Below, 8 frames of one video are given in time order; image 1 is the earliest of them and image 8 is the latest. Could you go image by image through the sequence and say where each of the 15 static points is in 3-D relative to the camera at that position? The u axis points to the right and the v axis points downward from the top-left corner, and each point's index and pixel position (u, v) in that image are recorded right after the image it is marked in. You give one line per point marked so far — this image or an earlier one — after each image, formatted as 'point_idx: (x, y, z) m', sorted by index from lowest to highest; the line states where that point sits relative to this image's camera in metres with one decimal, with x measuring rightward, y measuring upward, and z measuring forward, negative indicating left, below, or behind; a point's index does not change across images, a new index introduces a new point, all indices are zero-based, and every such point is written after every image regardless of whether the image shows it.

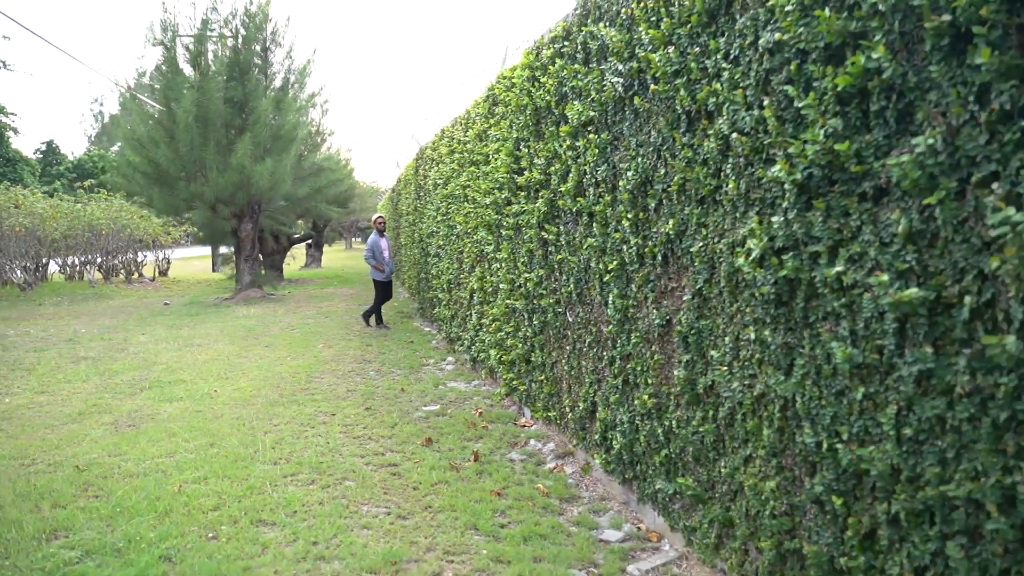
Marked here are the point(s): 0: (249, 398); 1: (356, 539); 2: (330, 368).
0: (-2.7, -1.1, +6.9) m
1: (-0.8, -1.3, +3.6) m
2: (-2.3, -1.0, +8.6) m
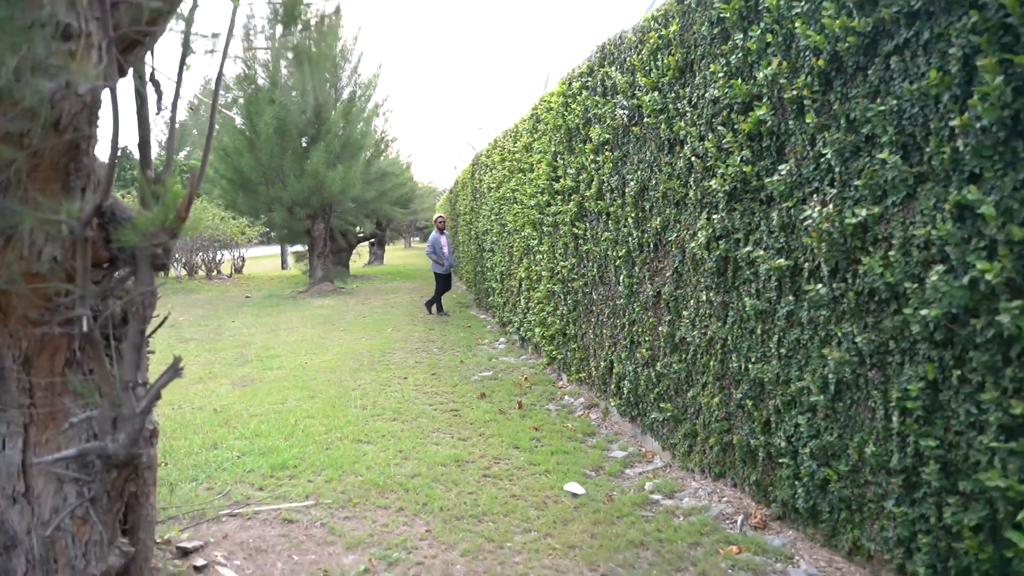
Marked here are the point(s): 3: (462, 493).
0: (-2.2, -1.0, +8.4) m
1: (-0.6, -1.2, +5.0) m
2: (-1.7, -0.9, +10.1) m
3: (-0.3, -1.2, +4.0) m
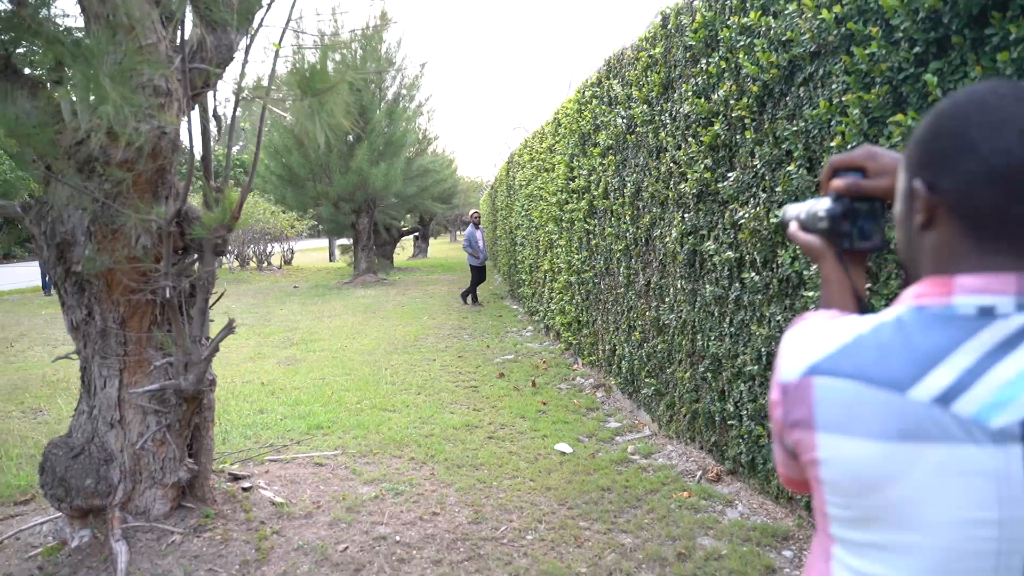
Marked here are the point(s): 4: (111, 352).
0: (-1.9, -0.8, +9.2) m
1: (-0.6, -1.1, +5.7) m
2: (-1.3, -0.7, +10.9) m
3: (-0.3, -1.1, +4.7) m
4: (-1.7, -0.3, +2.9) m
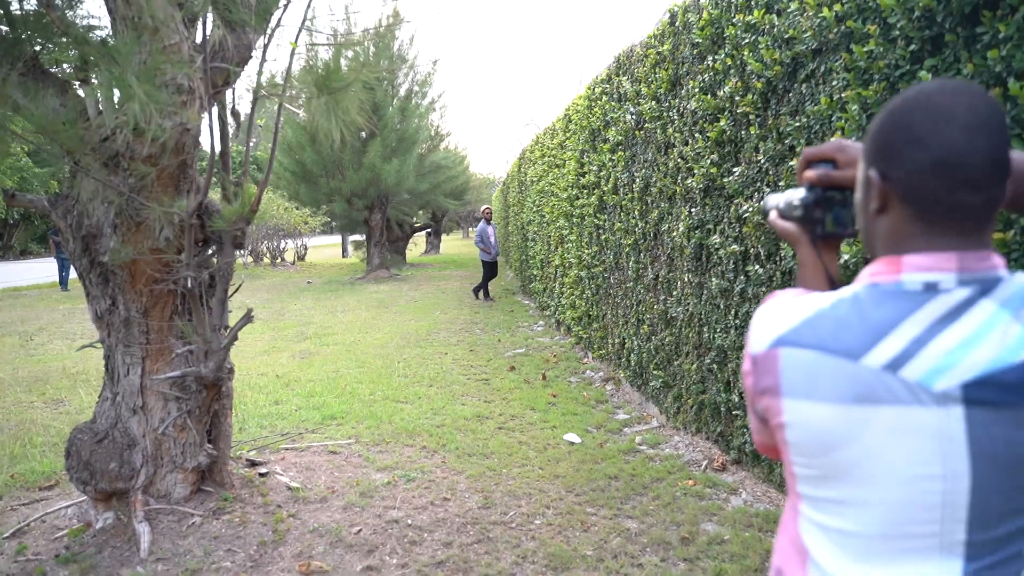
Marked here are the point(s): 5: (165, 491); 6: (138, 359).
0: (-1.8, -0.8, +9.3) m
1: (-0.5, -1.0, +5.8) m
2: (-1.1, -0.6, +11.0) m
3: (-0.3, -1.1, +4.8) m
4: (-1.7, -0.2, +3.0) m
5: (-1.6, -0.9, +3.1) m
6: (-1.7, -0.3, +3.0) m
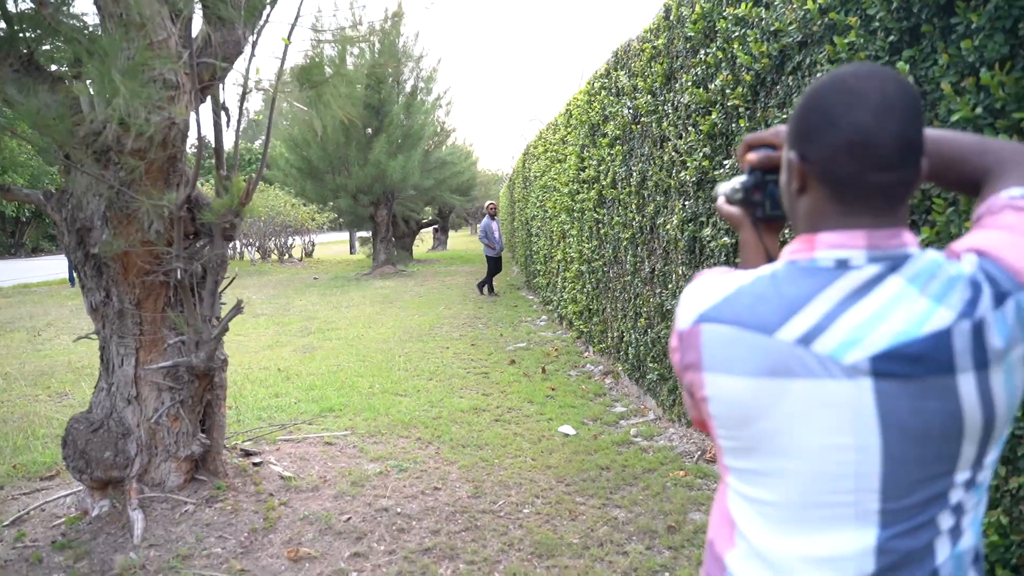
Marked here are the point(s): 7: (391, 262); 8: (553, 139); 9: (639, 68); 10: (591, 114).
0: (-1.7, -0.7, +9.4) m
1: (-0.5, -1.0, +5.8) m
2: (-1.0, -0.6, +11.0) m
3: (-0.3, -1.0, +4.8) m
4: (-1.7, -0.2, +3.0) m
5: (-1.7, -0.9, +3.2) m
6: (-1.7, -0.3, +3.0) m
7: (-3.5, +0.7, +19.4) m
8: (+0.7, +2.5, +11.3) m
9: (+1.1, +1.9, +5.8) m
10: (+0.9, +2.0, +7.9) m
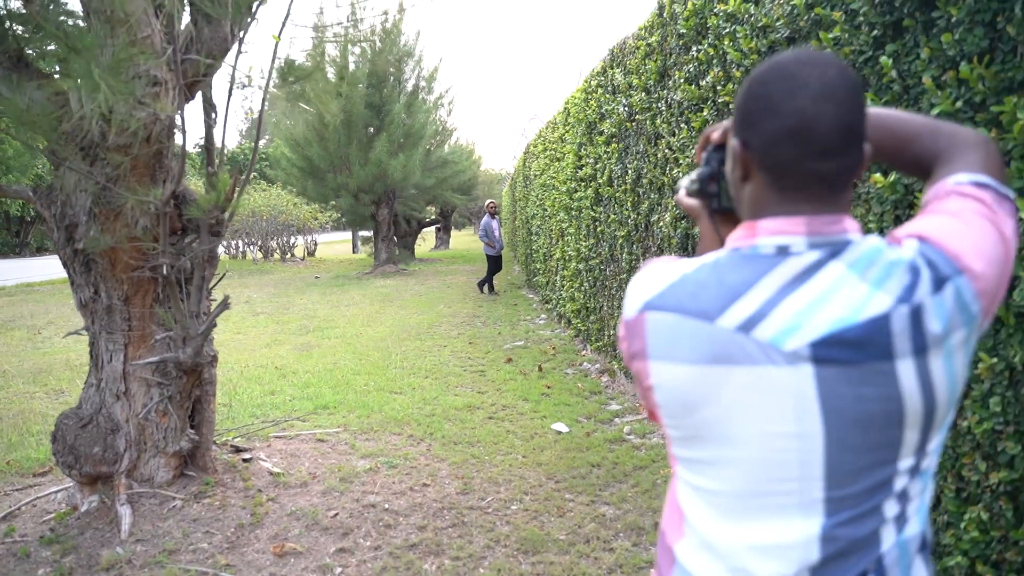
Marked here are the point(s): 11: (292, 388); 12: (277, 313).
0: (-1.8, -0.7, +9.4) m
1: (-0.6, -1.0, +5.8) m
2: (-1.1, -0.5, +11.0) m
3: (-0.3, -1.0, +4.8) m
4: (-1.8, -0.2, +3.0) m
5: (-1.7, -0.9, +3.2) m
6: (-1.8, -0.3, +3.1) m
7: (-3.5, +0.8, +19.4) m
8: (+0.7, +2.5, +11.3) m
9: (+1.0, +1.9, +5.8) m
10: (+0.9, +2.1, +7.9) m
11: (-2.0, -0.9, +6.2) m
12: (-4.2, -0.4, +12.2) m
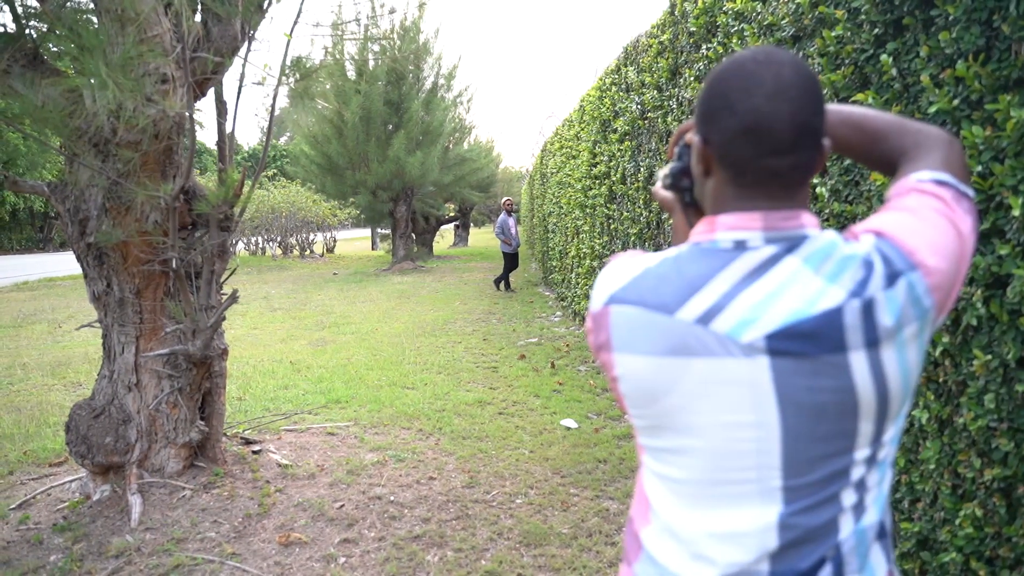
0: (-1.6, -0.6, +9.5) m
1: (-0.5, -0.9, +5.9) m
2: (-0.8, -0.5, +11.1) m
3: (-0.3, -1.0, +4.8) m
4: (-1.8, -0.1, +3.1) m
5: (-1.7, -0.9, +3.3) m
6: (-1.8, -0.2, +3.1) m
7: (-3.0, +0.9, +19.5) m
8: (+0.9, +2.6, +11.3) m
9: (+1.1, +1.9, +5.8) m
10: (+1.0, +2.1, +7.9) m
11: (-1.9, -0.9, +6.3) m
12: (-4.0, -0.4, +12.3) m
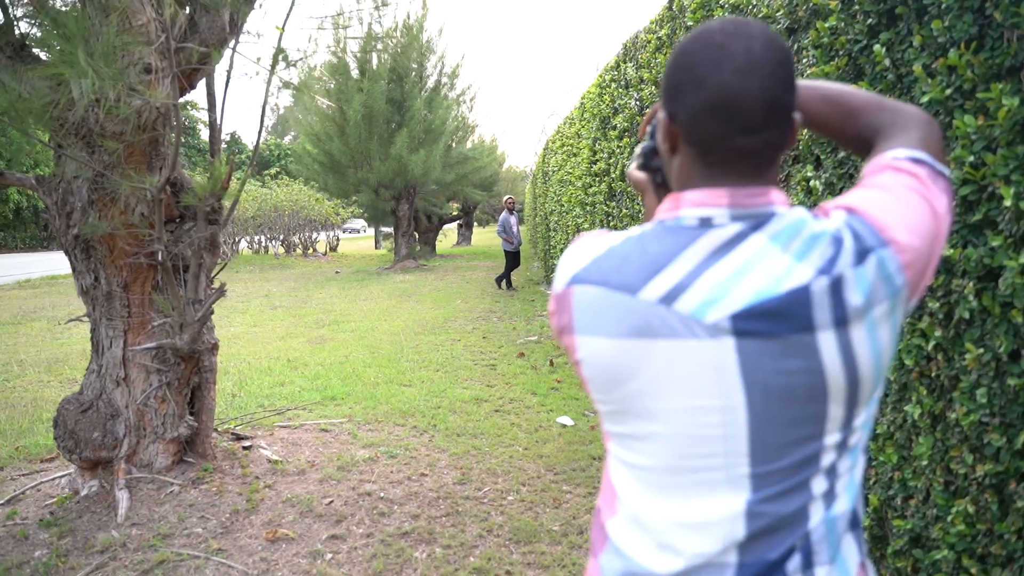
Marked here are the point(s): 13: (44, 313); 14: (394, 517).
0: (-1.6, -0.6, +9.5) m
1: (-0.5, -0.9, +5.8) m
2: (-0.8, -0.4, +11.0) m
3: (-0.3, -0.9, +4.8) m
4: (-1.8, -0.1, +3.1) m
5: (-1.7, -0.8, +3.2) m
6: (-1.8, -0.2, +3.1) m
7: (-2.9, +0.9, +19.5) m
8: (+0.9, +2.6, +11.2) m
9: (+1.1, +2.0, +5.7) m
10: (+1.0, +2.1, +7.8) m
11: (-1.9, -0.8, +6.2) m
12: (-3.9, -0.3, +12.3) m
13: (-6.7, -0.4, +9.8) m
14: (-0.5, -1.0, +3.1) m
